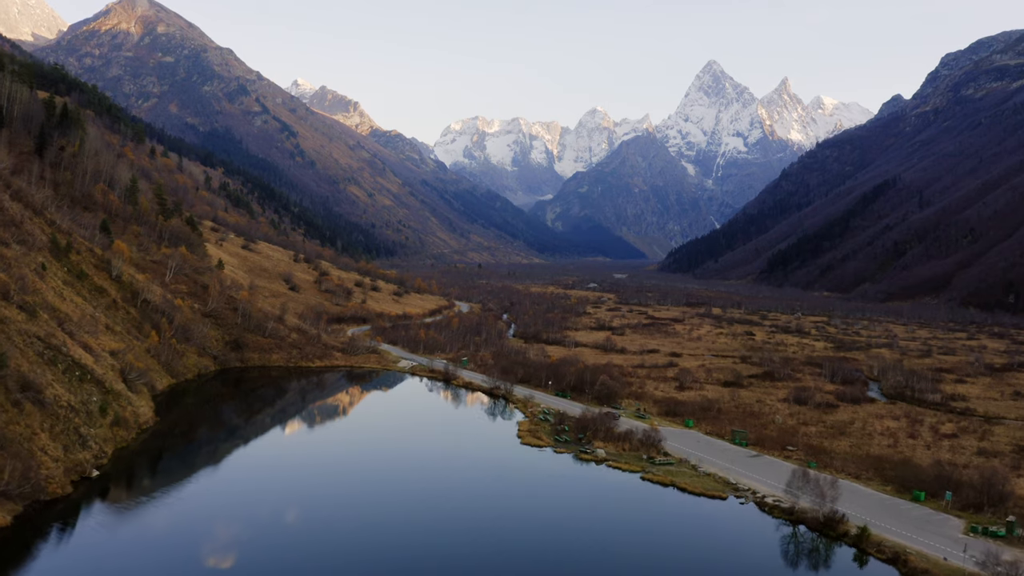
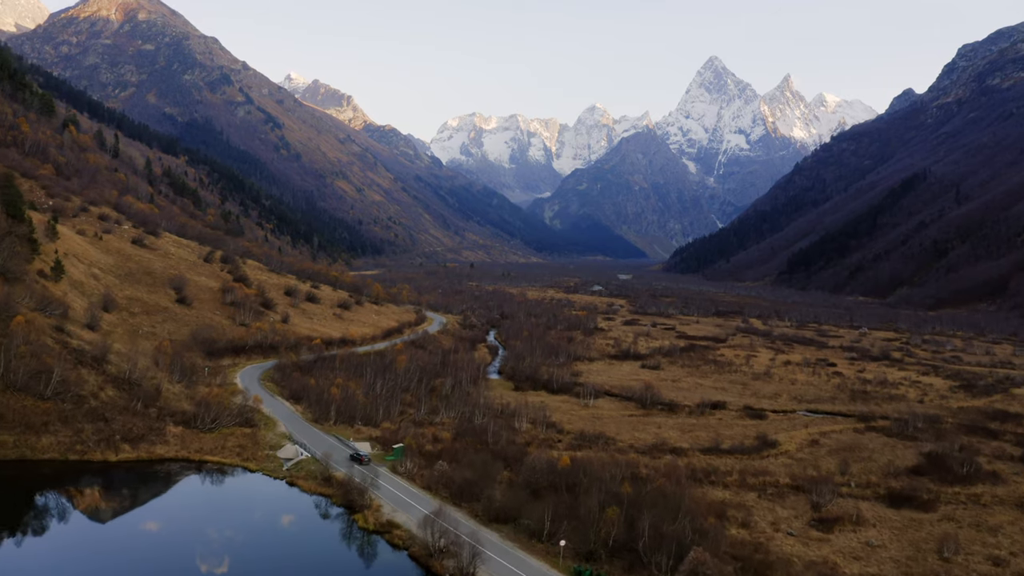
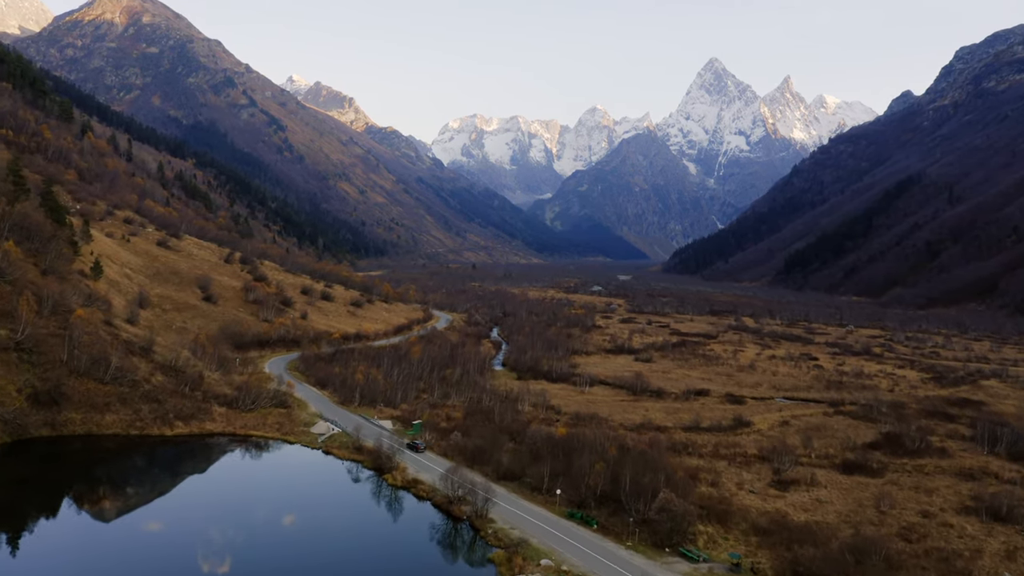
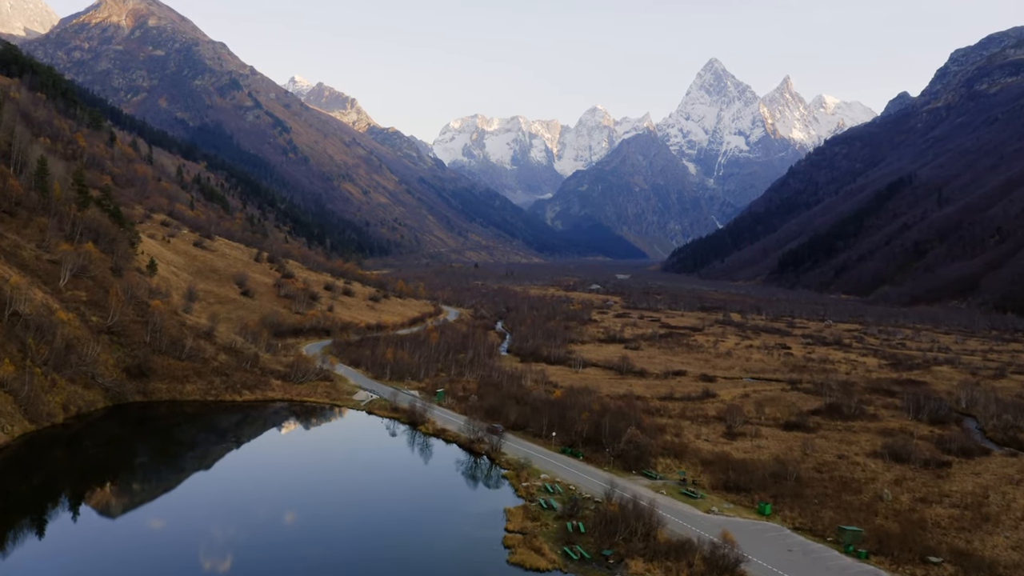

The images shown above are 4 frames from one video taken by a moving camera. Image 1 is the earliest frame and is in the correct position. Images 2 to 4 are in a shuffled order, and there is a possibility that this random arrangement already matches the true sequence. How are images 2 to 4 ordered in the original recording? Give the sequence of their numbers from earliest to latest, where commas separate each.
4, 3, 2
